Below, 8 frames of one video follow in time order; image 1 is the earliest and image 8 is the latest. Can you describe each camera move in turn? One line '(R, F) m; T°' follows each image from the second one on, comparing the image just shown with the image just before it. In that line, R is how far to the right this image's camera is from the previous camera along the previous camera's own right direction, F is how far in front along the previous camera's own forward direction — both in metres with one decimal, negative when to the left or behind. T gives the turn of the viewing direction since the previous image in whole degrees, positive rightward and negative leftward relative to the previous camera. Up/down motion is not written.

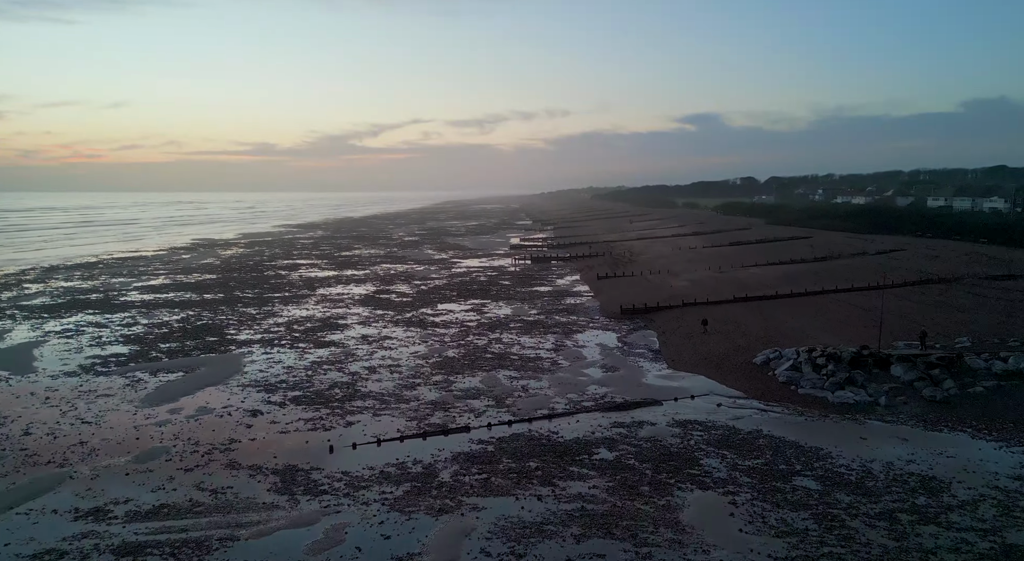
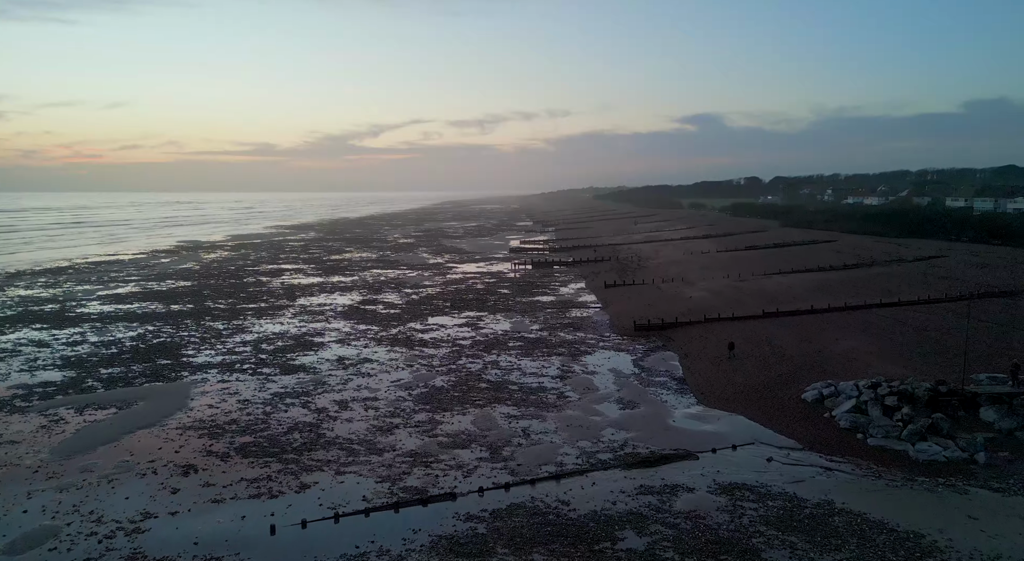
(0.0, +3.3) m; 0°
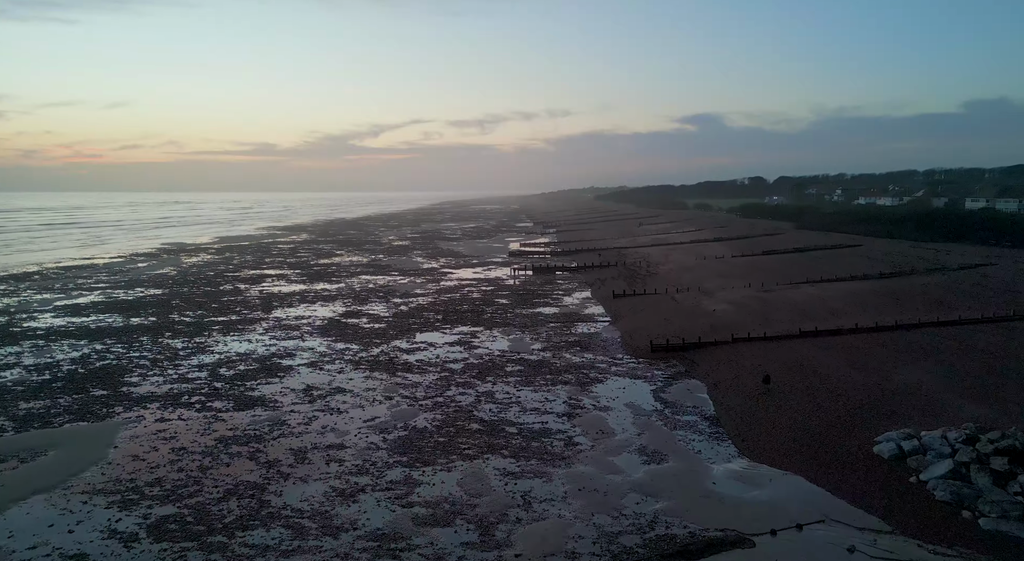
(+0.1, +3.2) m; 0°
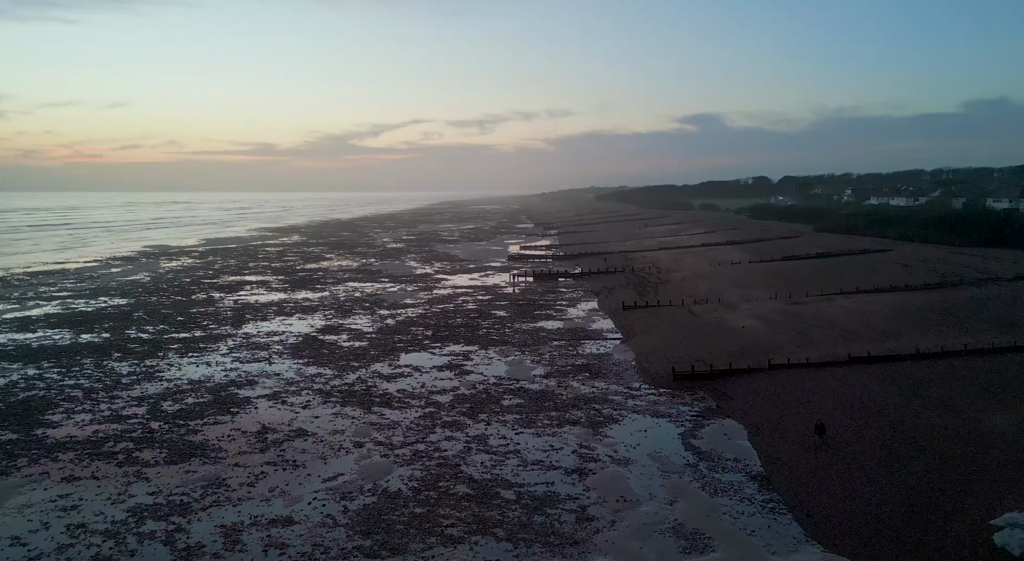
(+0.1, +3.2) m; 0°
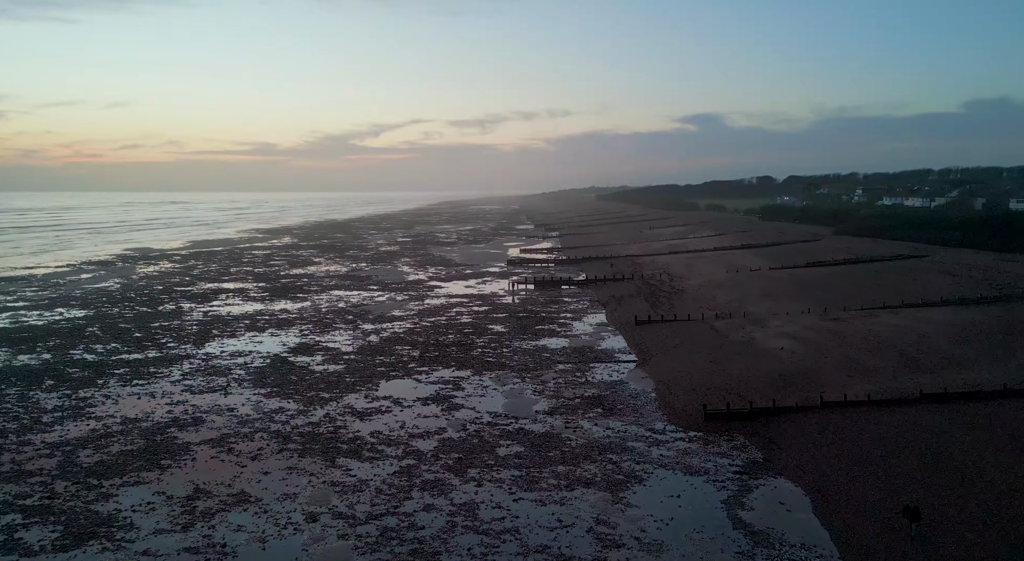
(0.0, +3.2) m; 0°
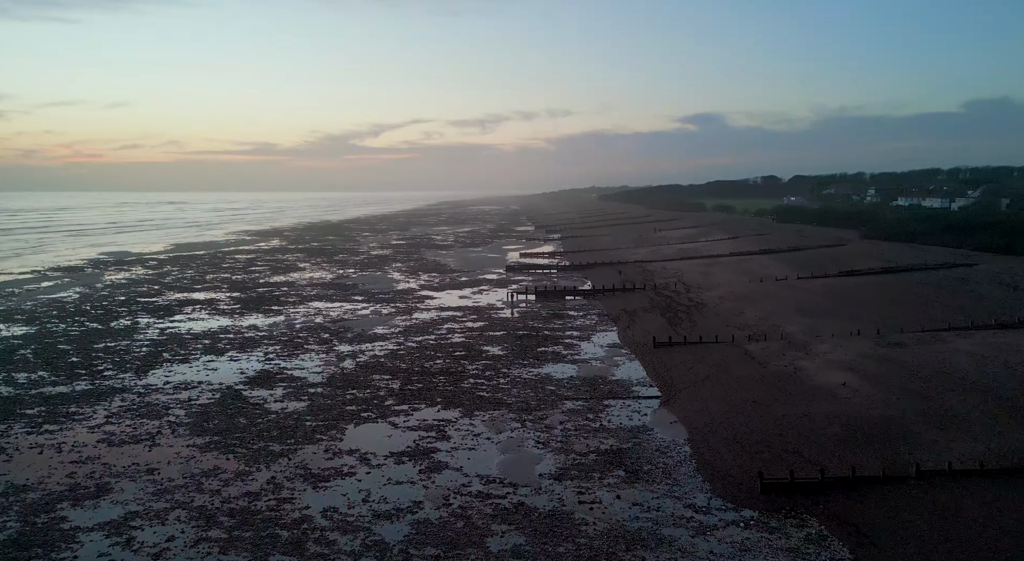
(+0.1, +3.6) m; 0°
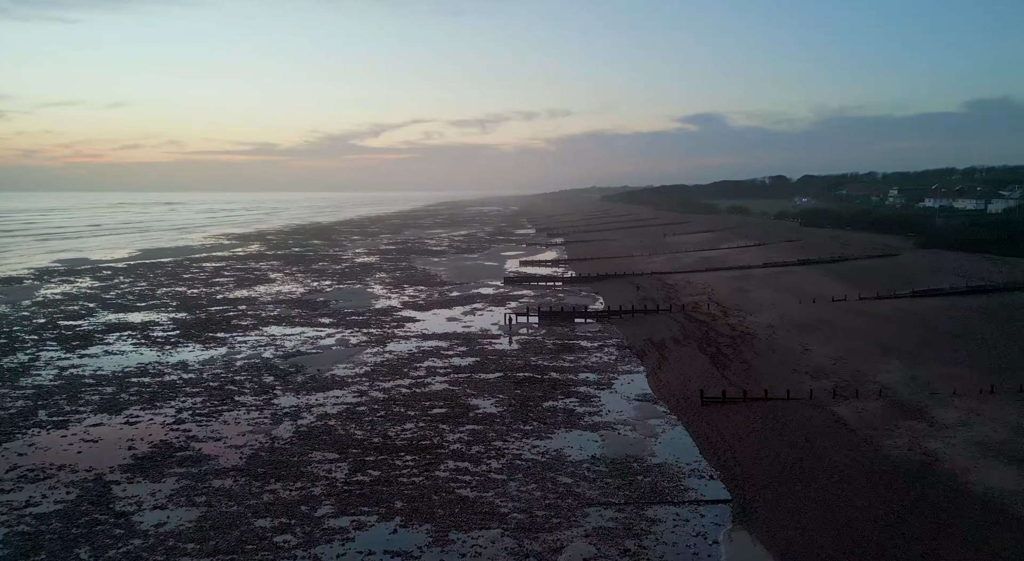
(+0.1, +5.9) m; 0°
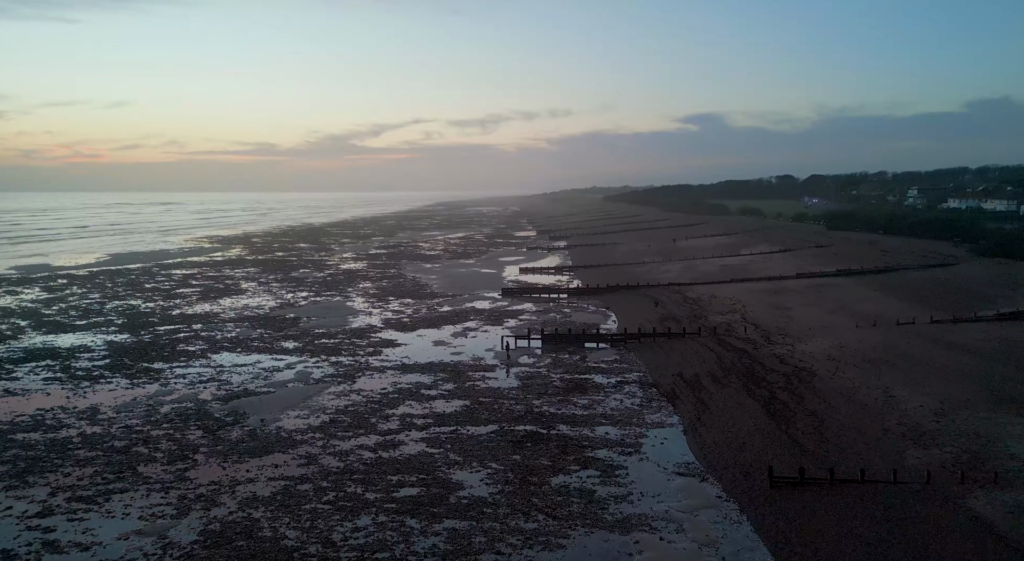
(+0.1, +4.6) m; 0°
